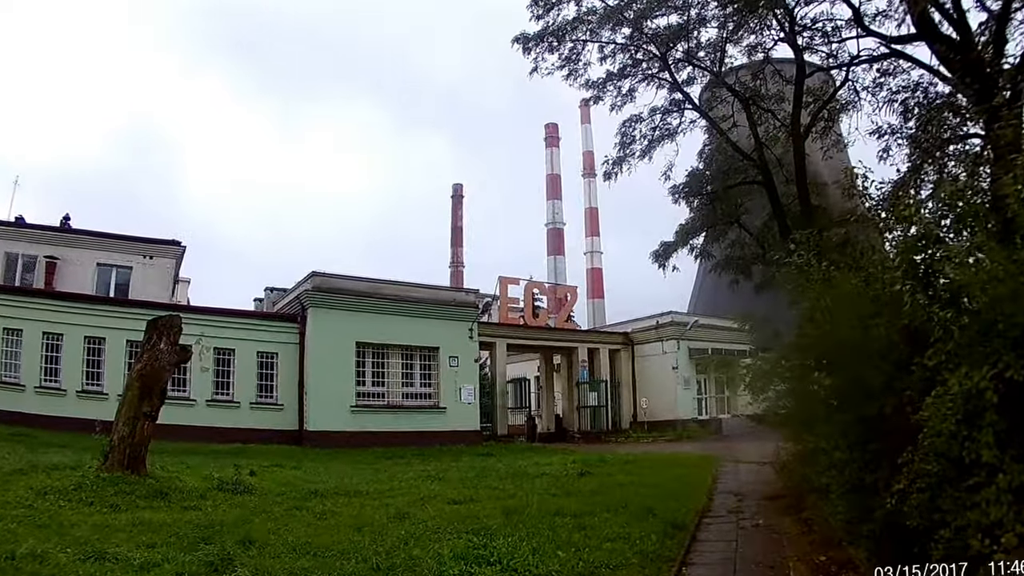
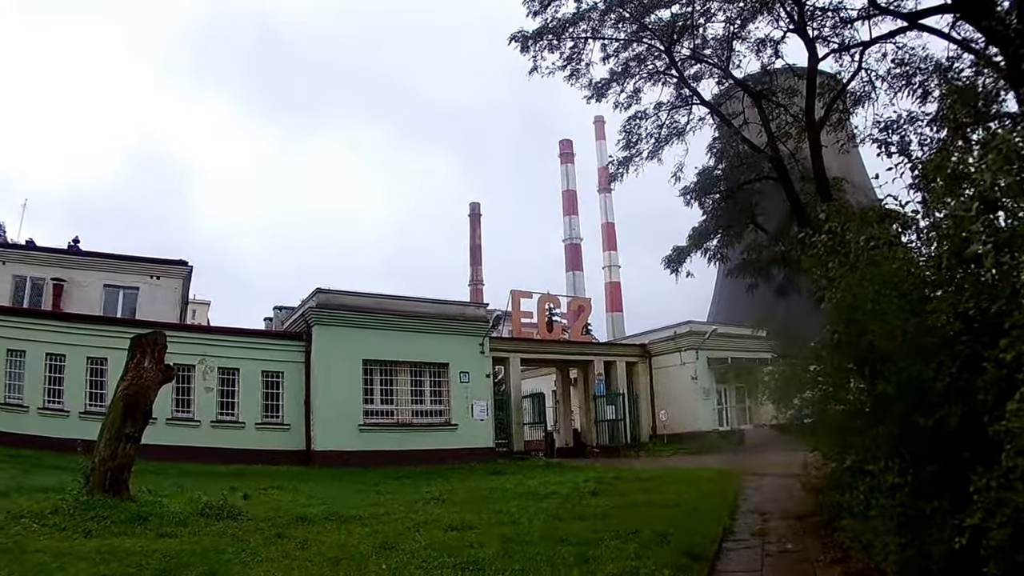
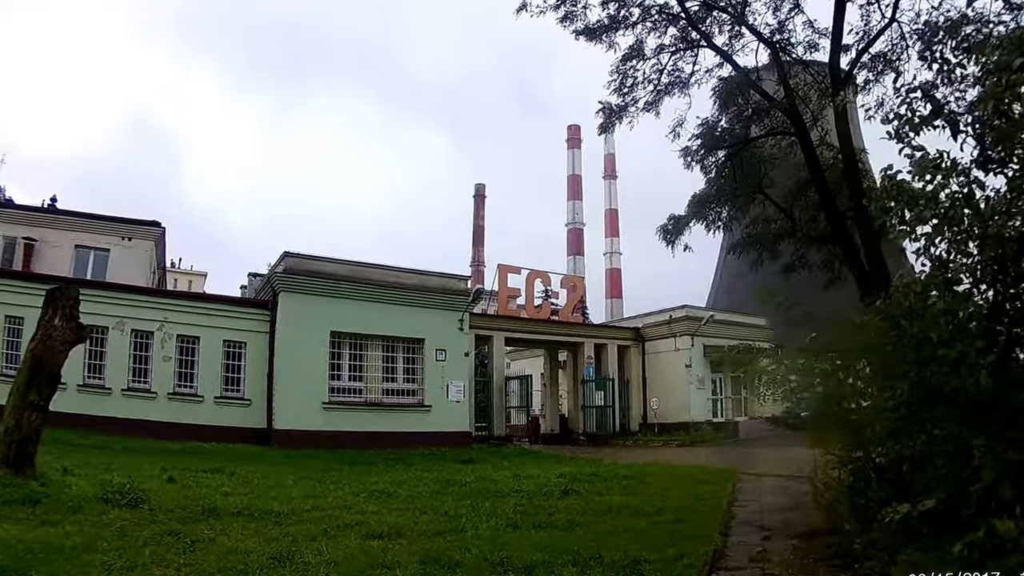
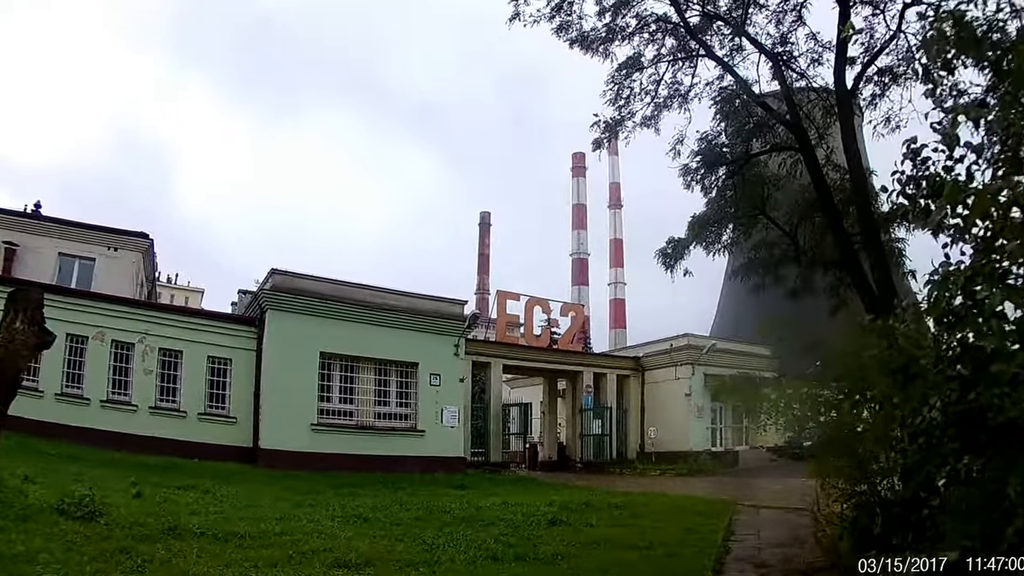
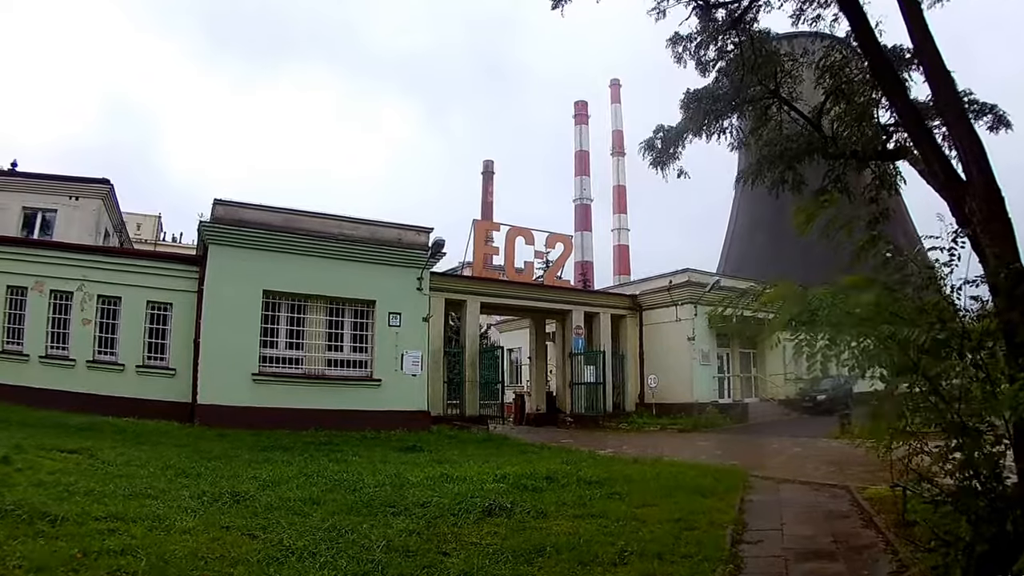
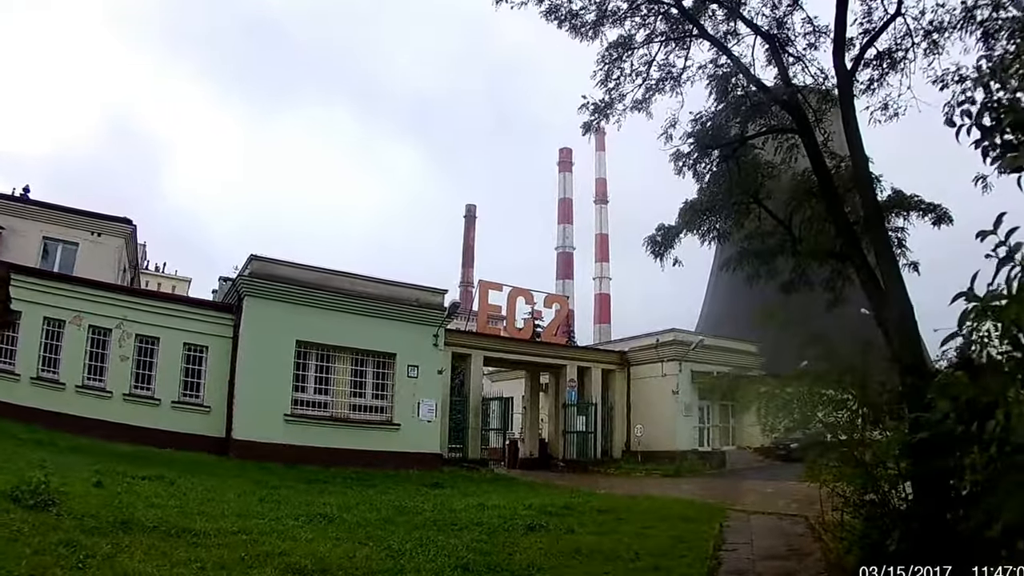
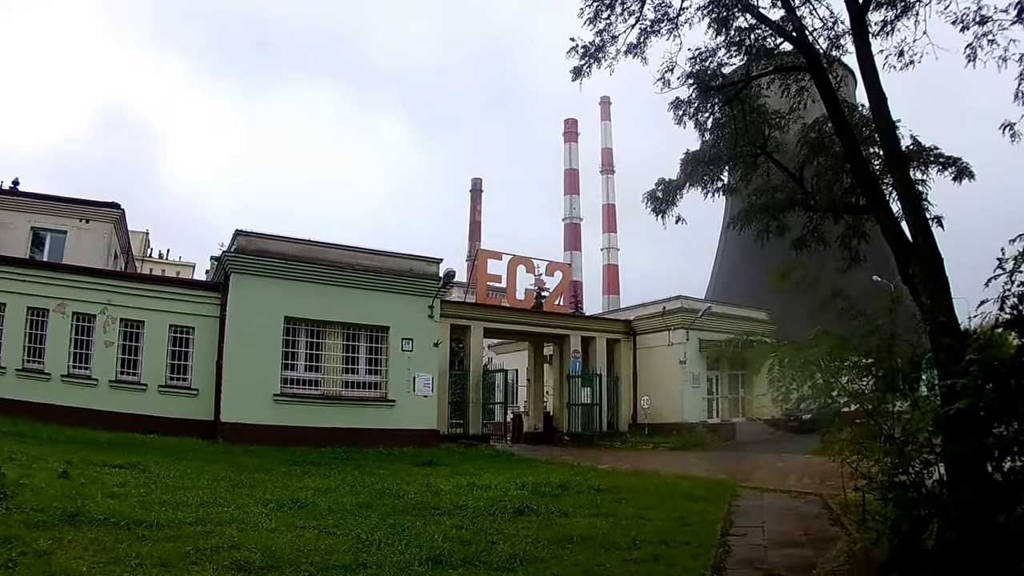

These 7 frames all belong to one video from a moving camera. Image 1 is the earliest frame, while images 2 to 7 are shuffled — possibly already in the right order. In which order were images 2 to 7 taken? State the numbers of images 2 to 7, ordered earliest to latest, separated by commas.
2, 3, 4, 6, 7, 5
